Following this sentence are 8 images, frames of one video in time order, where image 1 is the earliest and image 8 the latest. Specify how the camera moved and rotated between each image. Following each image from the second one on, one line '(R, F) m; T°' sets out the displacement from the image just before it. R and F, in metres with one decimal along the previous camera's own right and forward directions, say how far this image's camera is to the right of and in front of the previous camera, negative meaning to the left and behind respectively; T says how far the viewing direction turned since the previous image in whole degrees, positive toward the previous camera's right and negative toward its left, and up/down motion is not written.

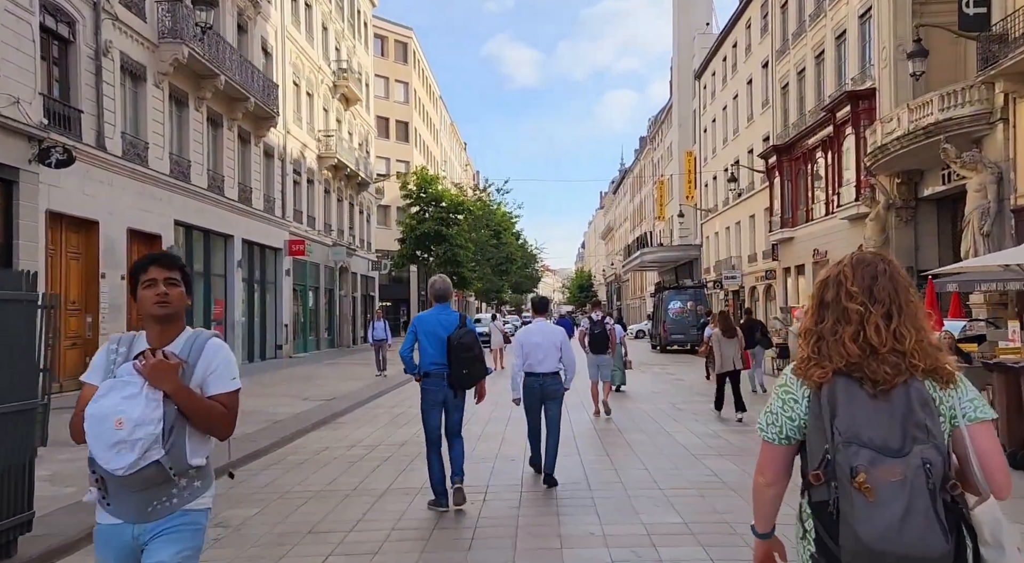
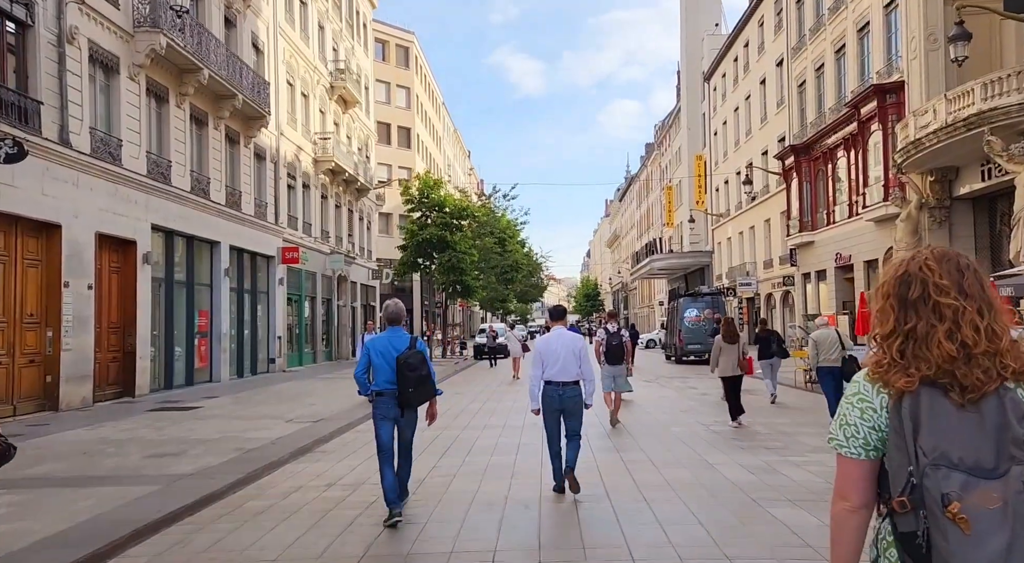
(-0.1, +1.7) m; 0°
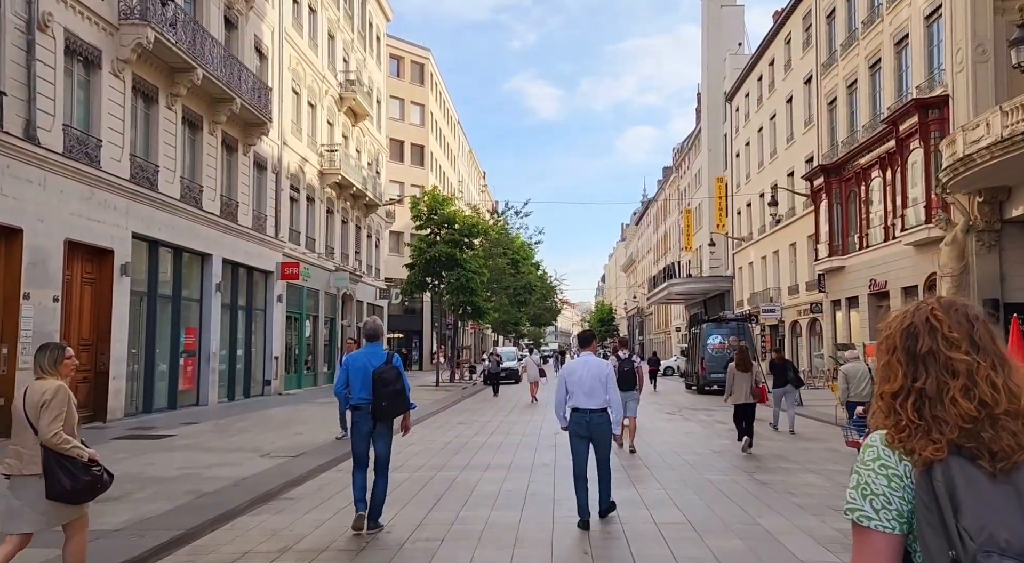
(0.0, +1.7) m; -1°
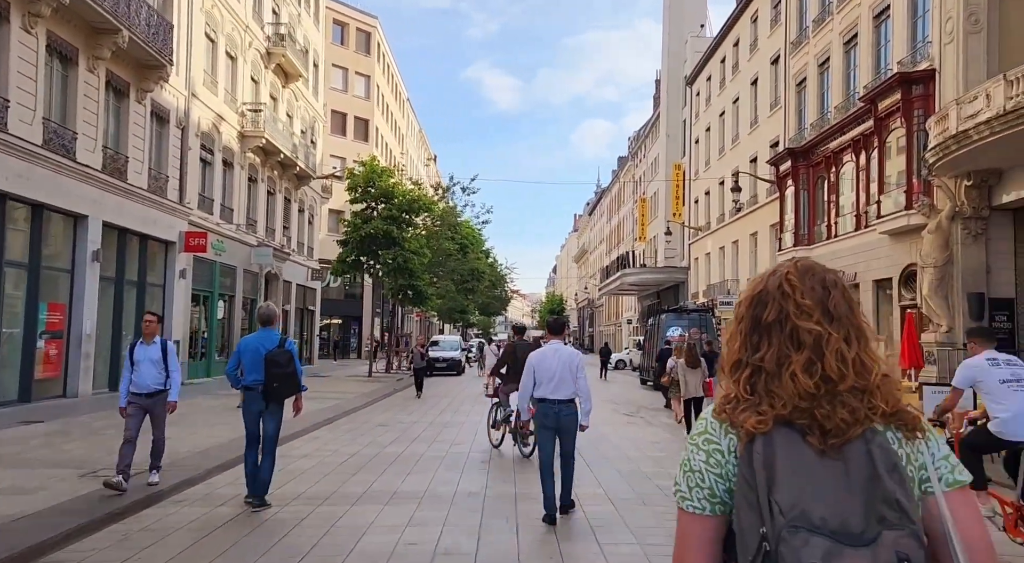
(+0.3, +2.8) m; +3°
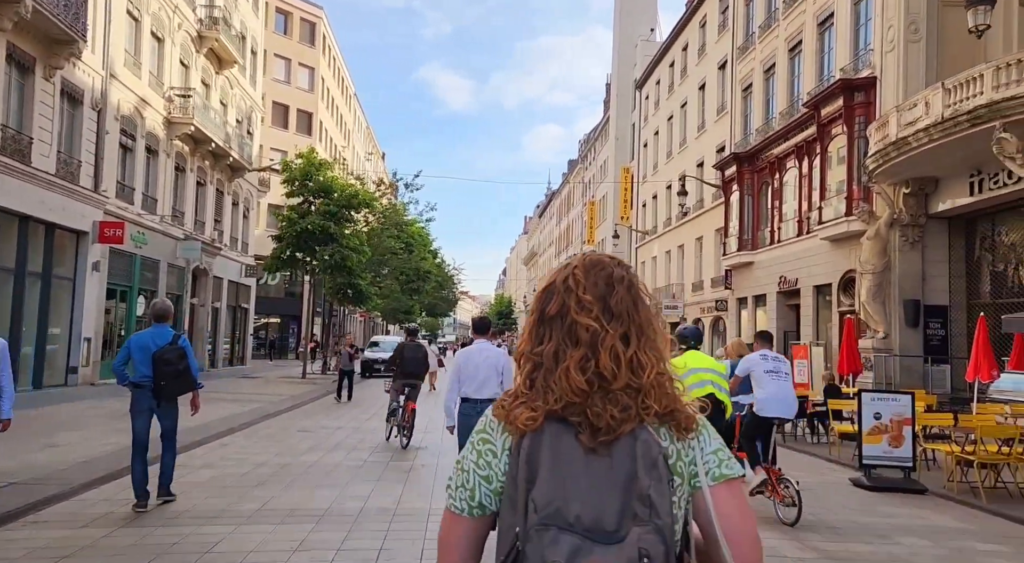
(+0.3, +0.5) m; +3°
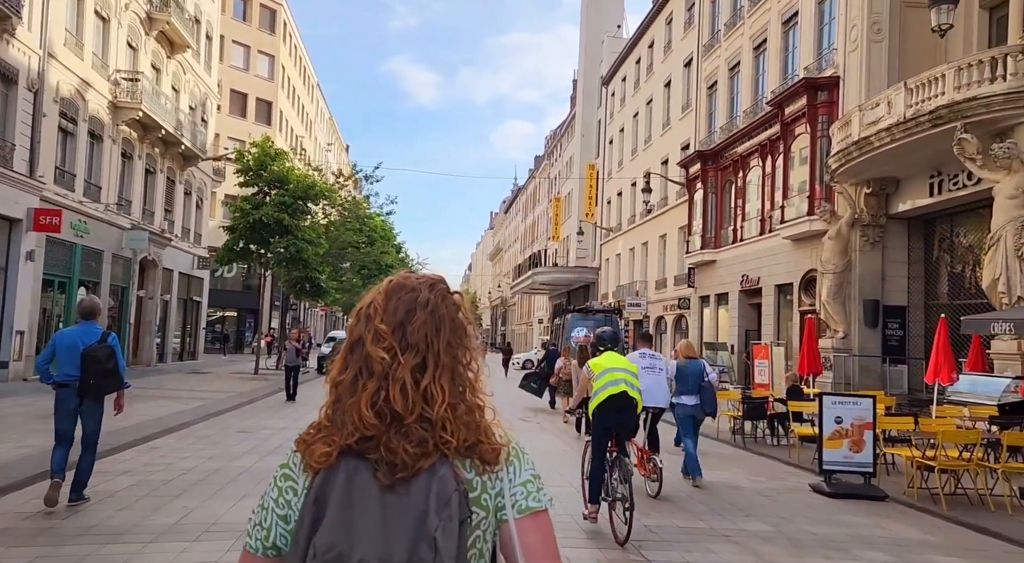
(+0.2, +0.4) m; +2°
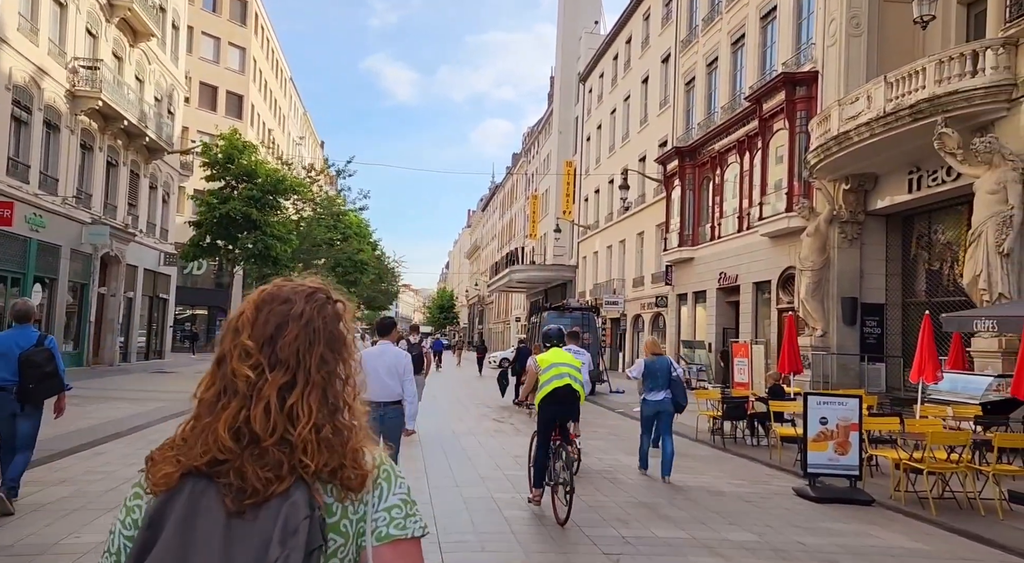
(+0.1, +0.5) m; +2°
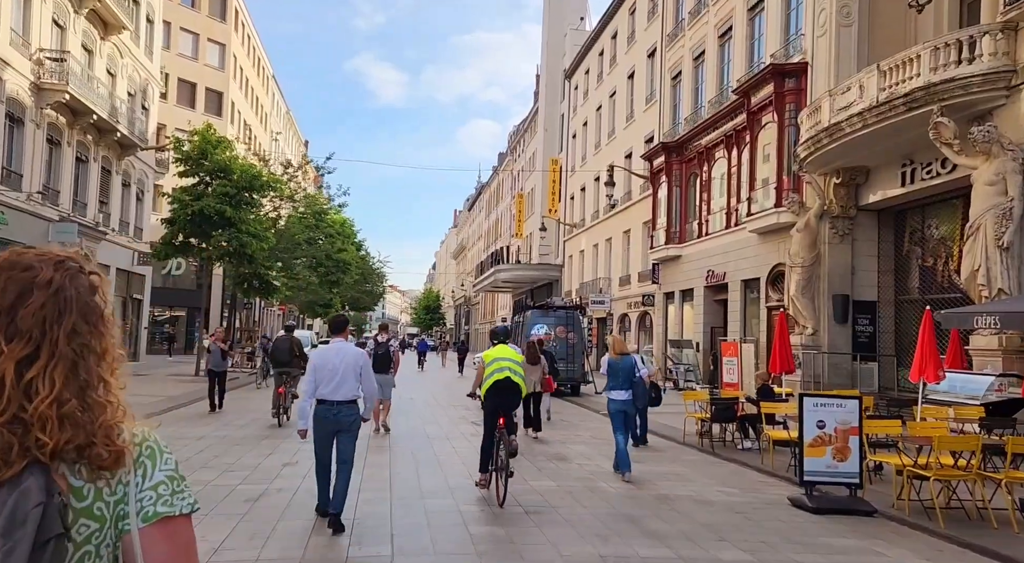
(+0.2, +0.7) m; +1°
